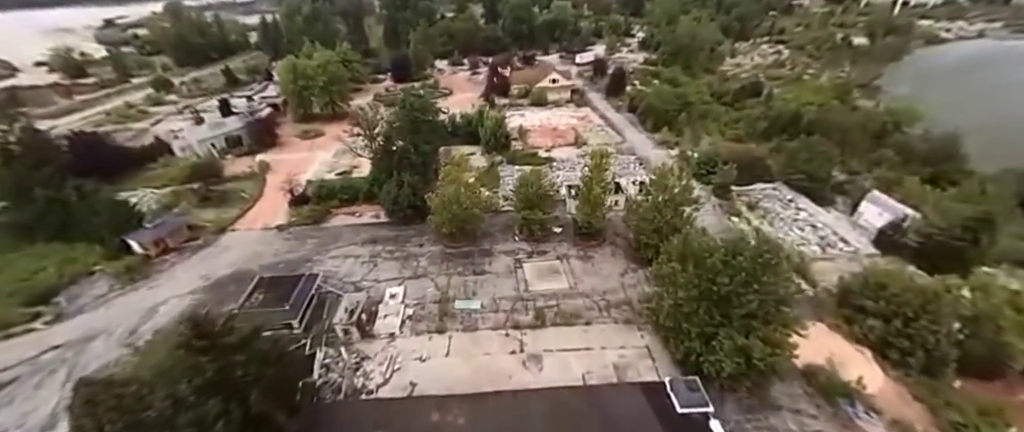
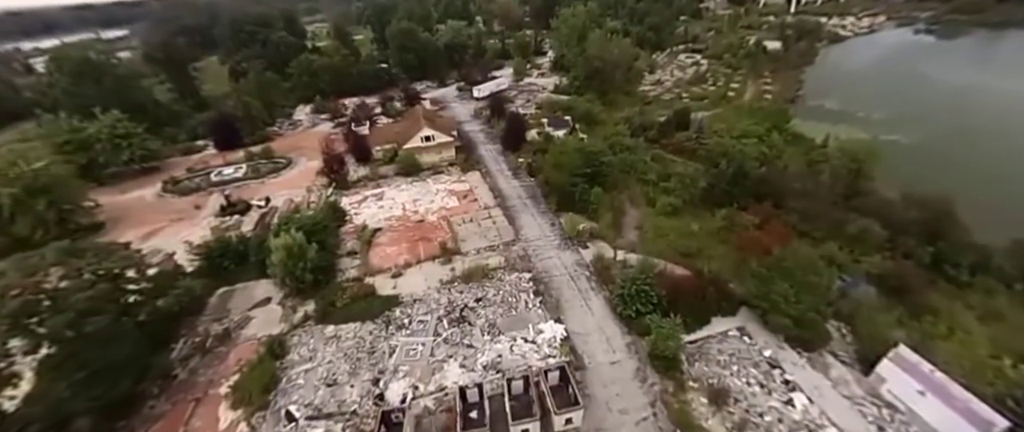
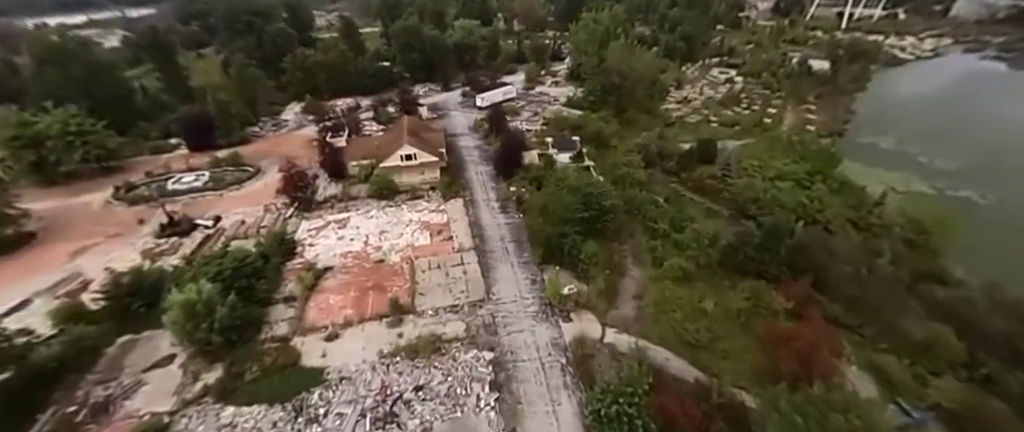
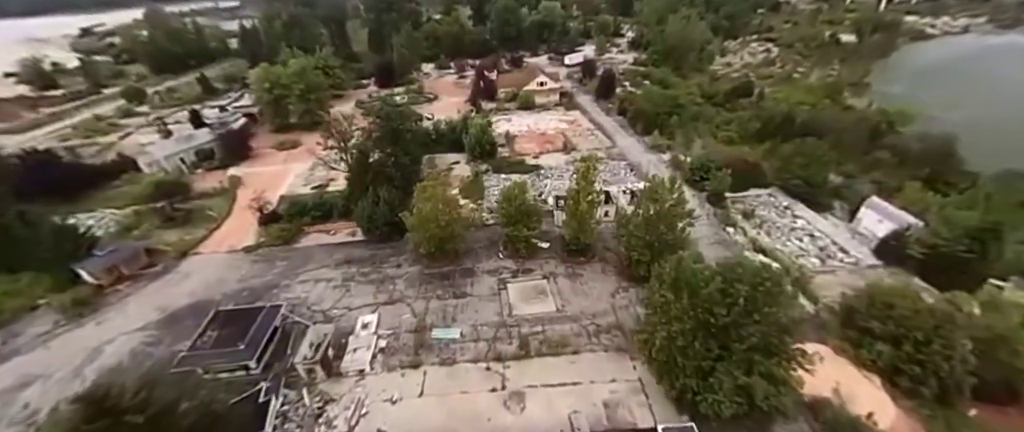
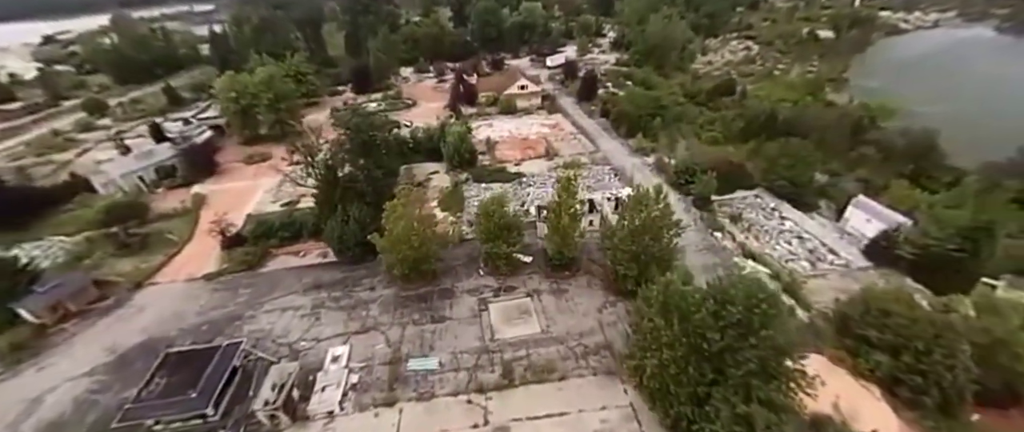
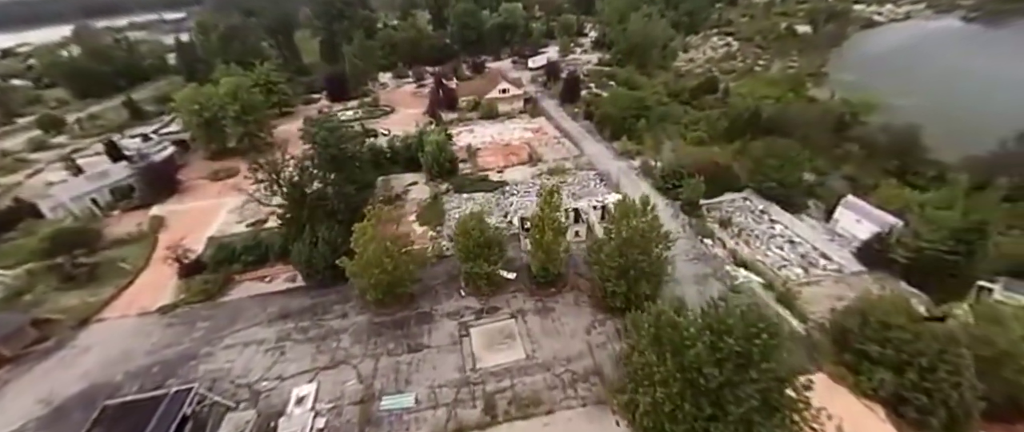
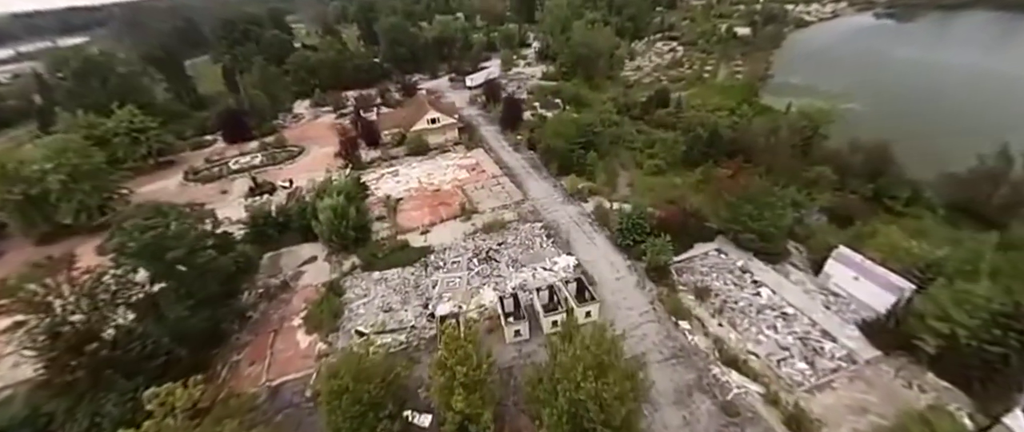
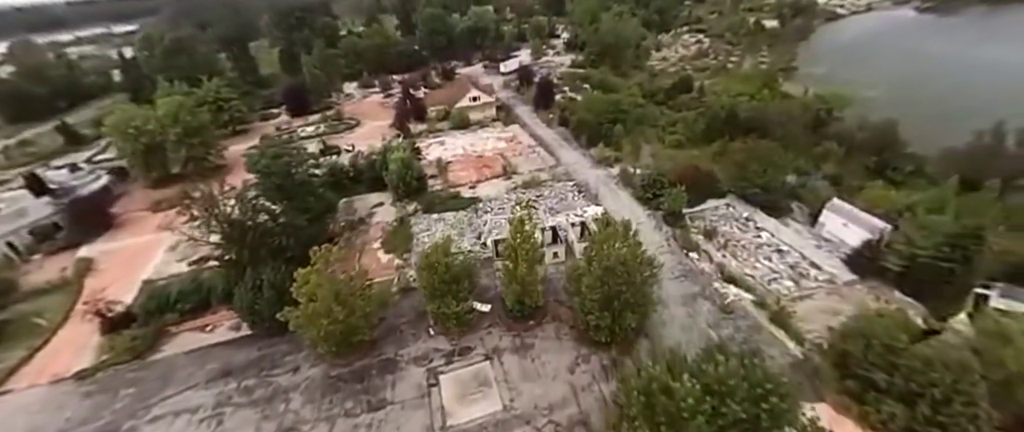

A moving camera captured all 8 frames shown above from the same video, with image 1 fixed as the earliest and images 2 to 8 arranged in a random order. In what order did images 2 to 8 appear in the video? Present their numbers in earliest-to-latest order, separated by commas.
4, 5, 6, 8, 7, 2, 3
